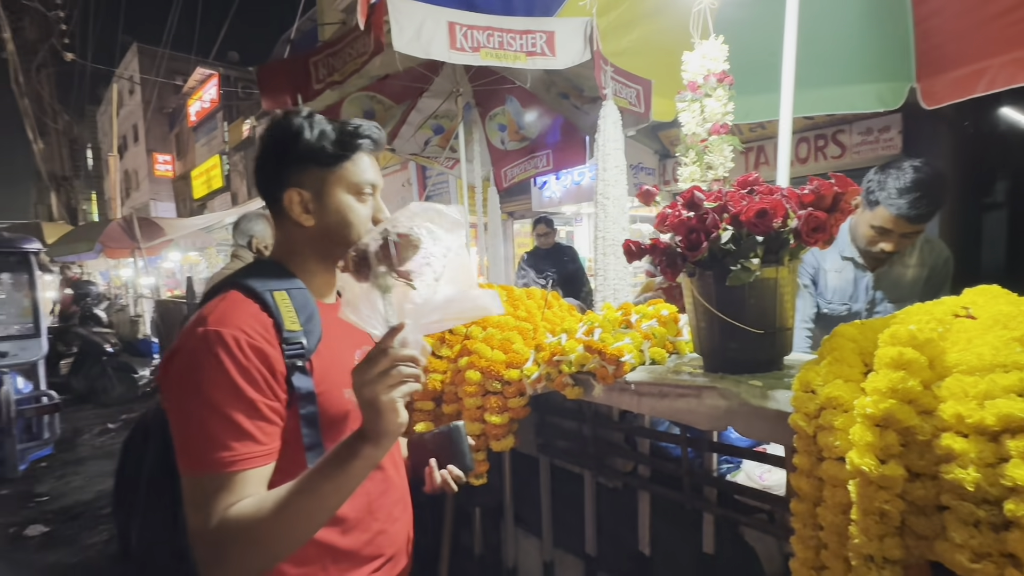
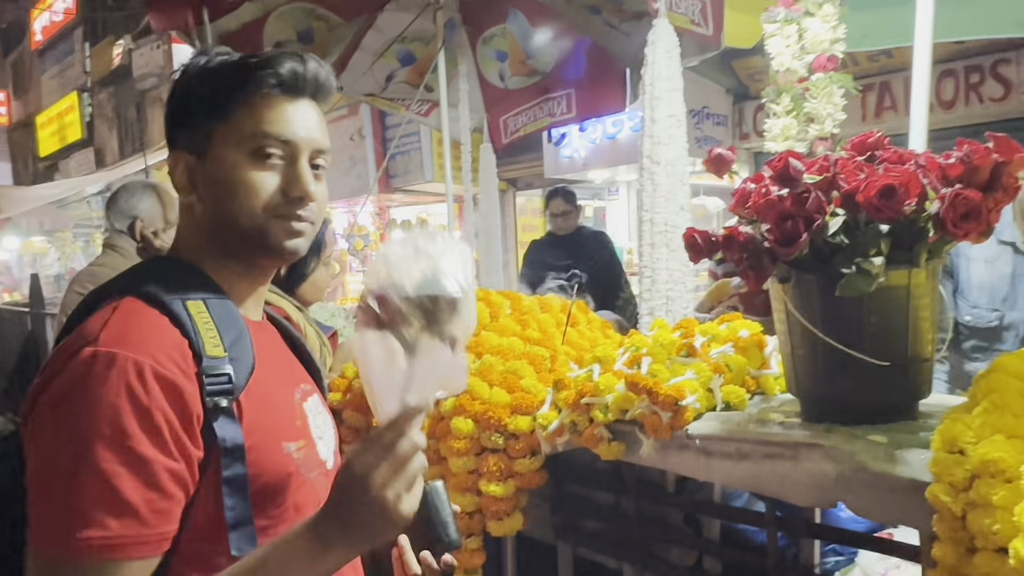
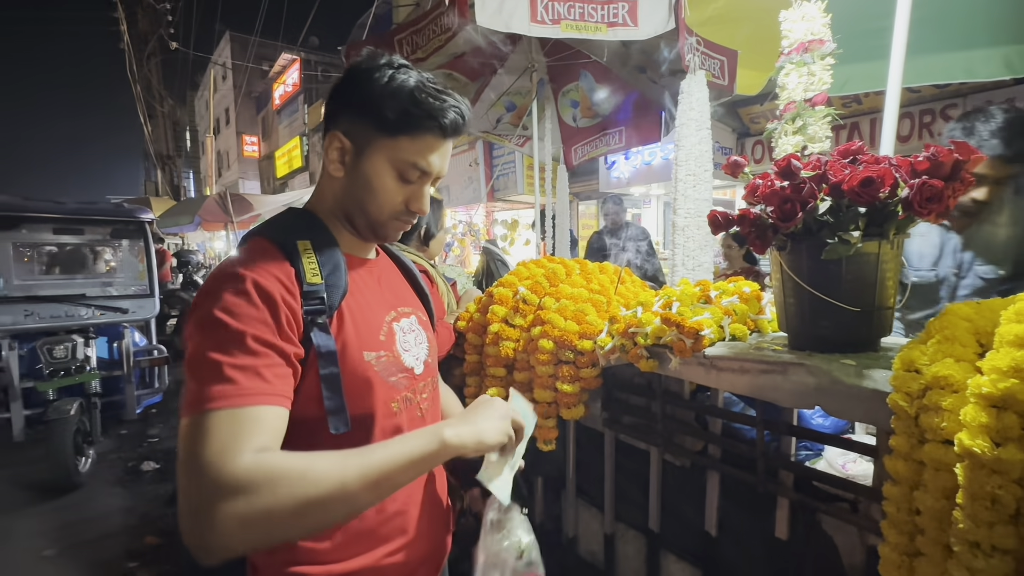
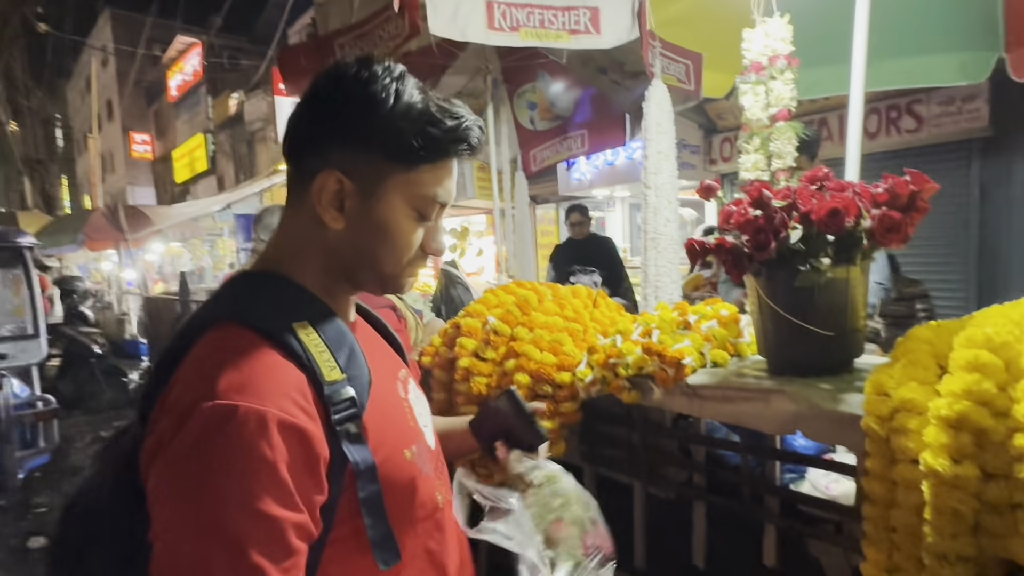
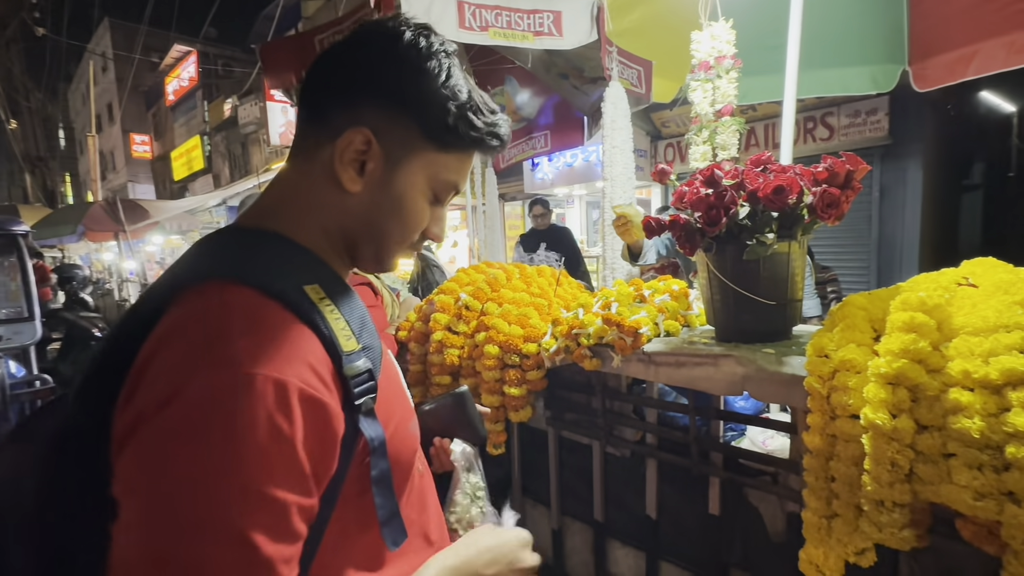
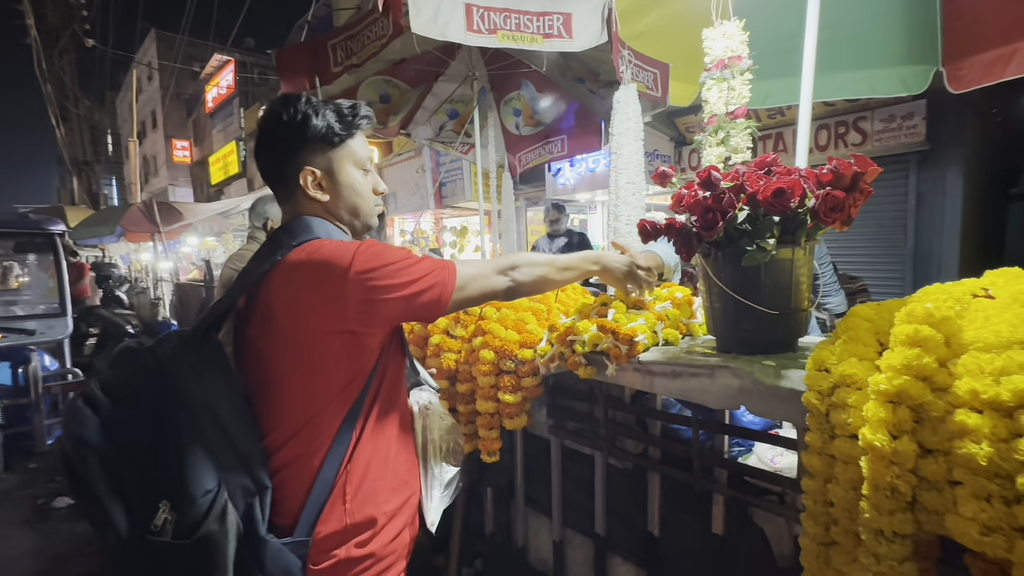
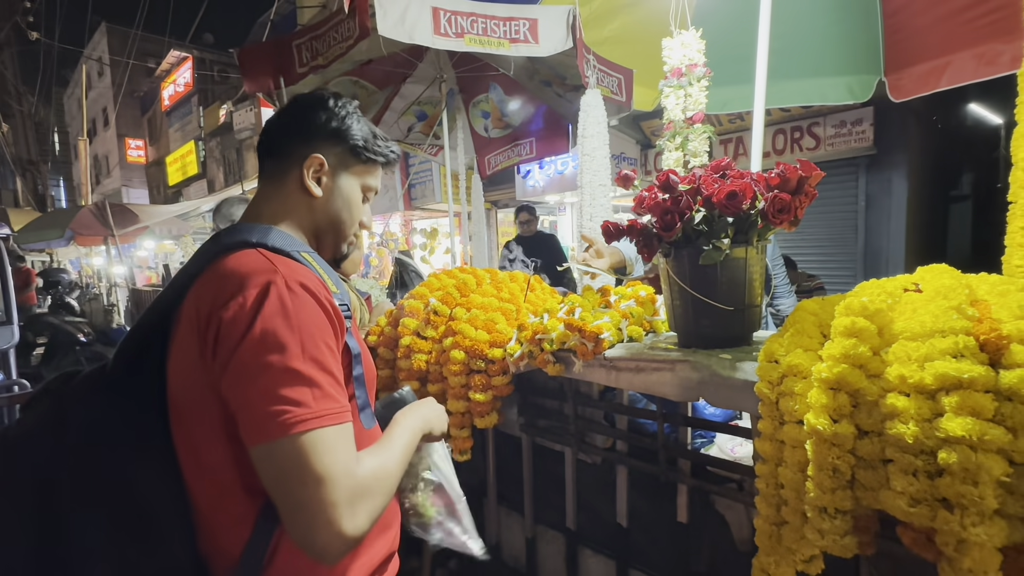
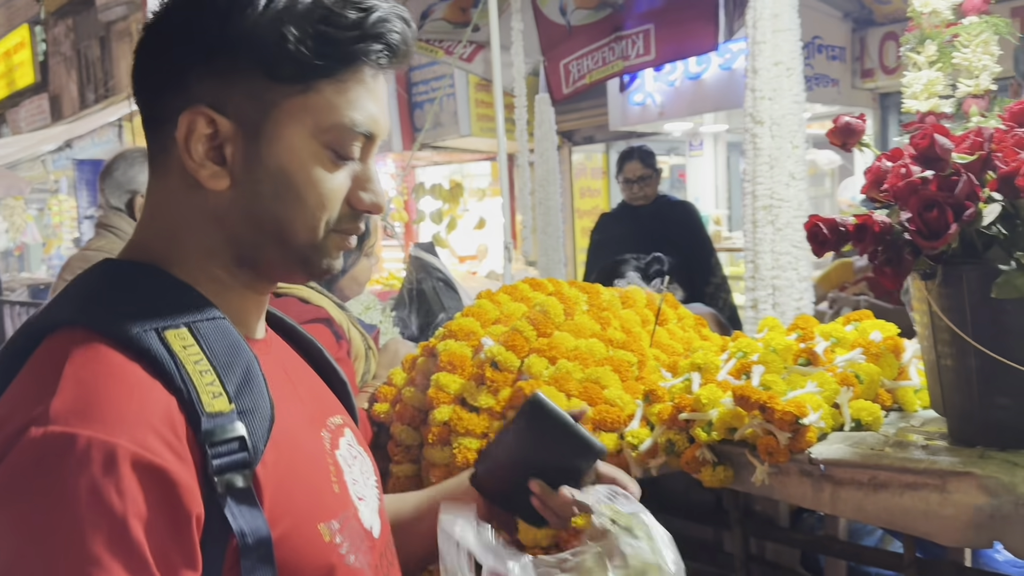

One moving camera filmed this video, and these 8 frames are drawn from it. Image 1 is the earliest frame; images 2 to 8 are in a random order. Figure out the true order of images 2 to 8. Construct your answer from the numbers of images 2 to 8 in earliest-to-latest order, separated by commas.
2, 8, 4, 5, 7, 6, 3
